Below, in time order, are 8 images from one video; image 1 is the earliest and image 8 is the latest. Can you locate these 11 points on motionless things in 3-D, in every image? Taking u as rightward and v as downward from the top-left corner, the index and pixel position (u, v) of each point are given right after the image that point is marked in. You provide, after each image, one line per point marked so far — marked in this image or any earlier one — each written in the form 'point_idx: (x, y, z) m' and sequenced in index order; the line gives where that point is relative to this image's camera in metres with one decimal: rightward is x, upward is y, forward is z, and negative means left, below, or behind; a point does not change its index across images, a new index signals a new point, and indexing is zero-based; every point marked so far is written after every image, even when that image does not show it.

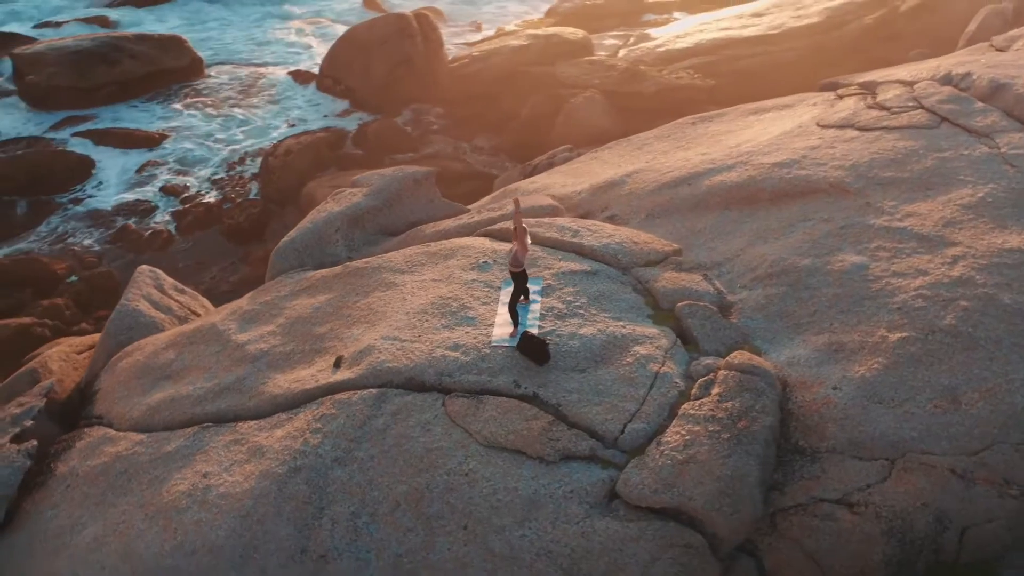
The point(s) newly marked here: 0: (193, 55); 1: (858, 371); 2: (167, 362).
0: (-4.0, +2.9, +13.5) m
1: (+1.5, -0.4, +4.8) m
2: (-1.9, -0.4, +5.8) m
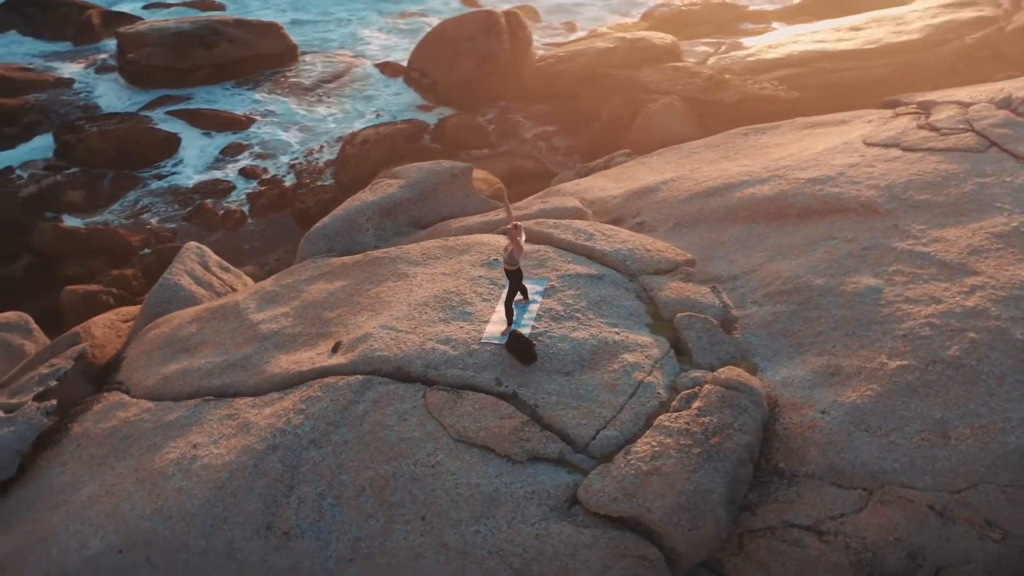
0: (-2.9, +3.1, +13.8) m
1: (+1.4, -0.5, +4.6) m
2: (-1.8, -0.3, +6.0) m
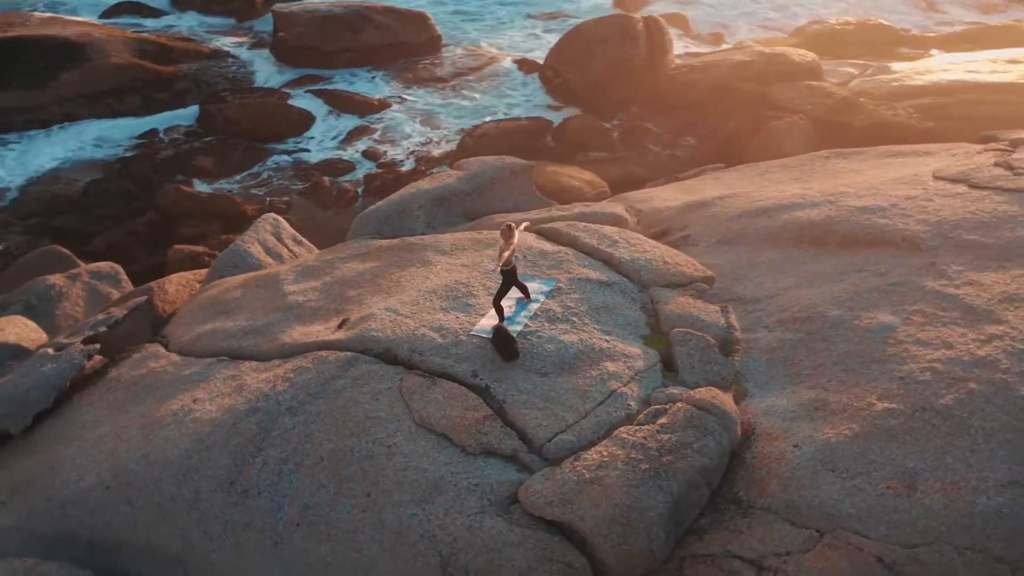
0: (-1.0, +3.3, +14.2) m
1: (+1.3, -0.6, +4.5) m
2: (-1.6, -0.1, +6.3) m
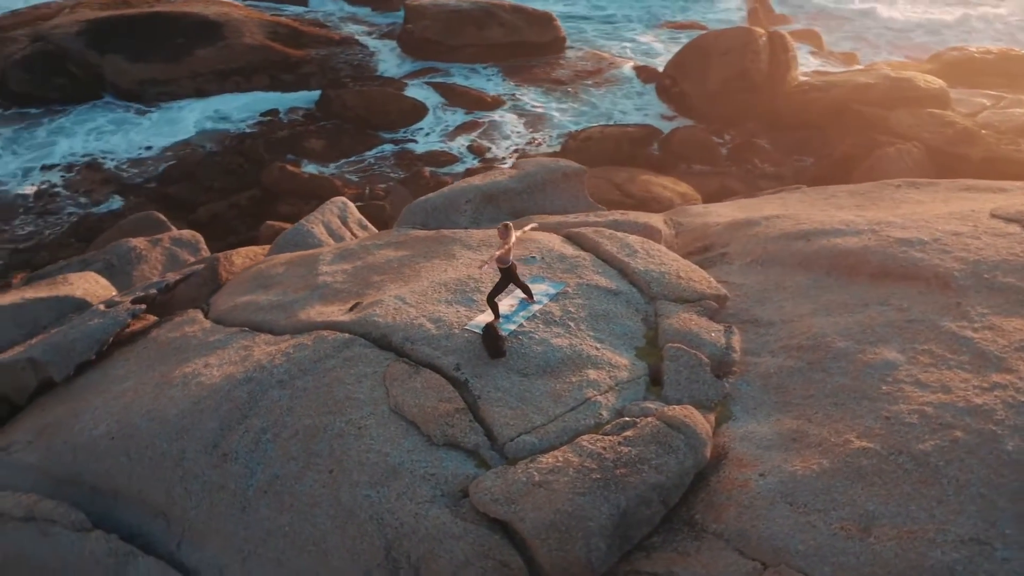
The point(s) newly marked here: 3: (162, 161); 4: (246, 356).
0: (+0.6, +3.3, +14.3) m
1: (+1.1, -0.7, +4.3) m
2: (-1.5, +0.1, +6.6) m
3: (-3.8, +1.4, +11.8) m
4: (-1.3, -0.3, +5.3) m
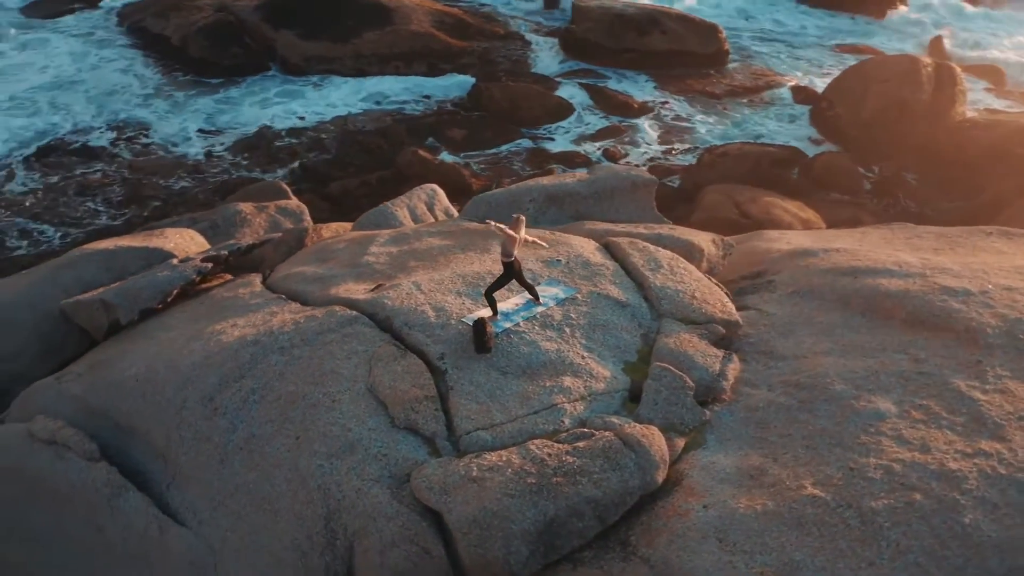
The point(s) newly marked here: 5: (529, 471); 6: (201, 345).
0: (+2.7, +3.1, +14.0) m
1: (+0.9, -0.8, +4.1) m
2: (-1.1, +0.3, +6.8) m
3: (-2.3, +1.7, +12.4) m
4: (-1.3, -0.2, +5.6) m
5: (+0.1, -0.7, +4.2) m
6: (-1.6, -0.3, +5.5) m
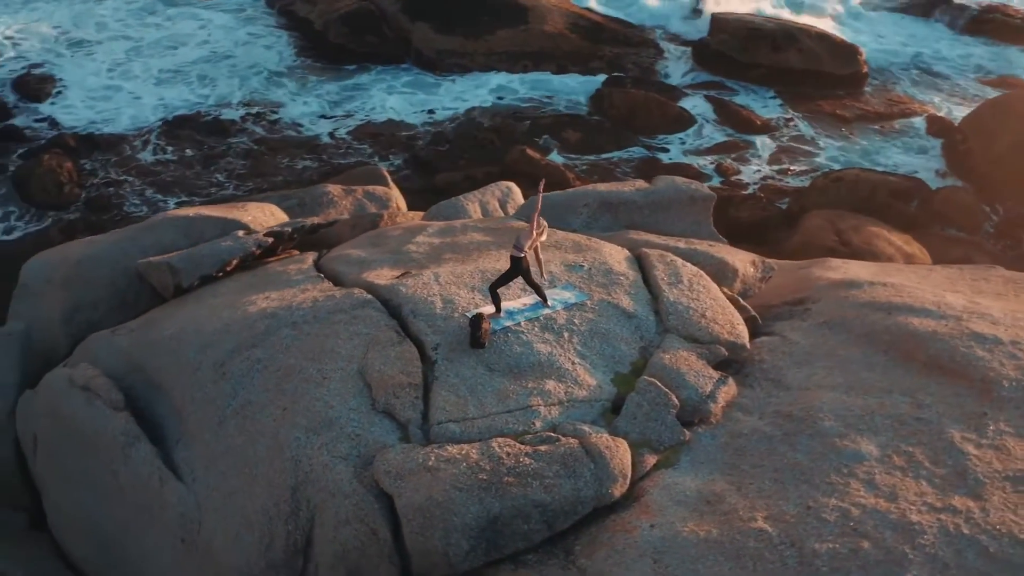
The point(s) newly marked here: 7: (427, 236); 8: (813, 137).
0: (+4.3, +2.7, +13.5) m
1: (+0.7, -0.9, +4.0) m
2: (-0.8, +0.3, +7.0) m
3: (-1.0, +1.9, +12.7) m
4: (-1.2, 0.0, +5.8) m
5: (-0.1, -0.7, +4.3) m
6: (-1.5, -0.1, +5.8) m
7: (-0.5, +0.3, +6.6) m
8: (+3.4, +1.7, +12.4) m
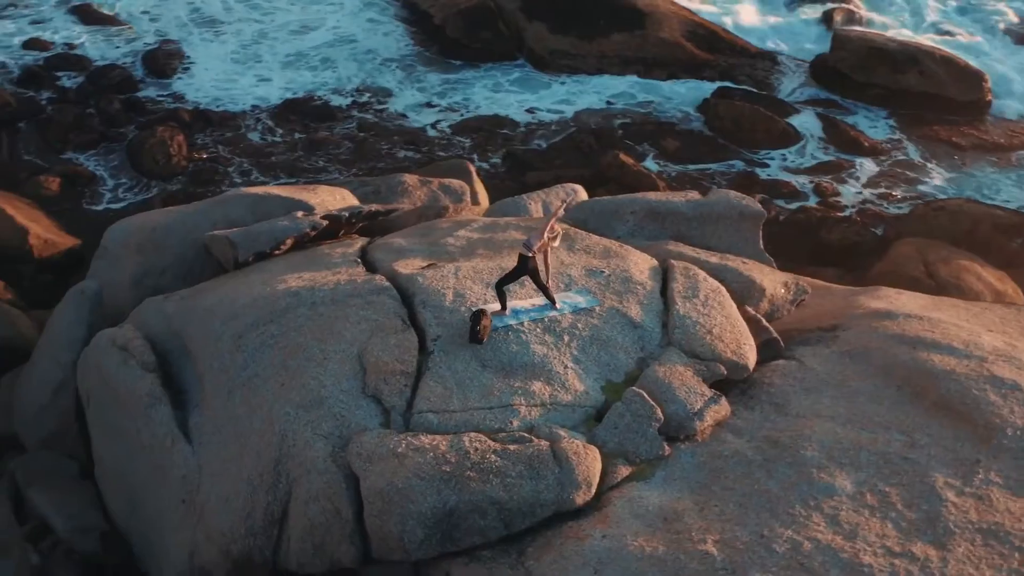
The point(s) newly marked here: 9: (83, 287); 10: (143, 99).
0: (+5.6, +2.3, +12.9) m
1: (+0.5, -0.9, +4.0) m
2: (-0.5, +0.4, +7.1) m
3: (+0.2, +1.9, +12.7) m
4: (-1.0, +0.1, +6.0) m
5: (-0.2, -0.7, +4.3) m
6: (-1.4, 0.0, +6.0) m
7: (-0.3, +0.4, +6.7) m
8: (+4.5, +1.4, +11.9) m
9: (-3.0, 0.0, +7.4) m
10: (-4.4, +2.2, +12.8) m
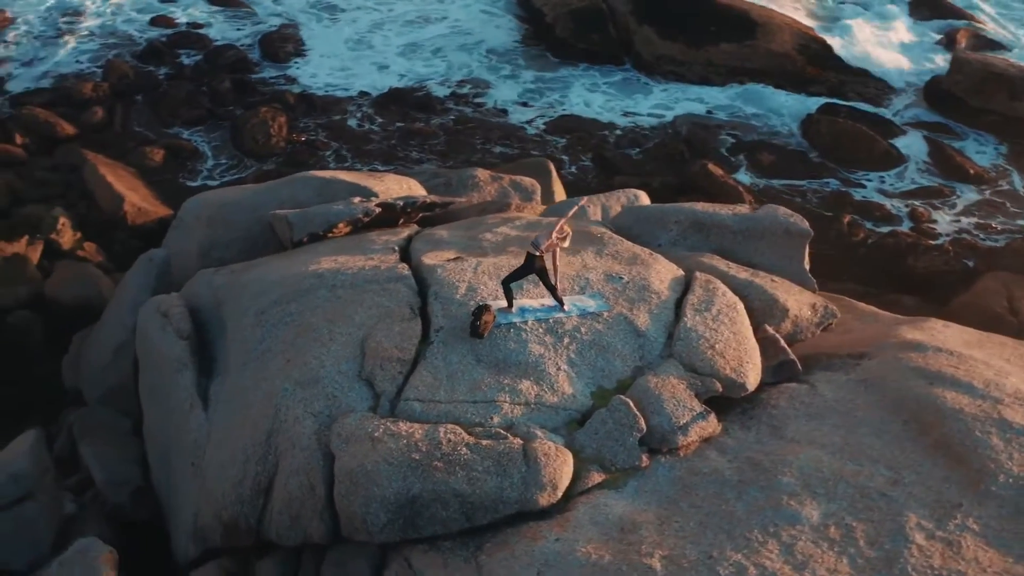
0: (+6.7, +1.8, +12.2) m
1: (+0.3, -1.0, +4.0) m
2: (-0.2, +0.4, +7.2) m
3: (+1.3, +1.9, +12.7) m
4: (-0.9, +0.1, +6.1) m
5: (-0.4, -0.6, +4.4) m
6: (-1.2, +0.1, +6.2) m
7: (0.0, +0.4, +6.7) m
8: (+5.4, +1.0, +11.3) m
9: (-2.6, +0.2, +7.8) m
10: (-3.2, +2.6, +13.3) m
